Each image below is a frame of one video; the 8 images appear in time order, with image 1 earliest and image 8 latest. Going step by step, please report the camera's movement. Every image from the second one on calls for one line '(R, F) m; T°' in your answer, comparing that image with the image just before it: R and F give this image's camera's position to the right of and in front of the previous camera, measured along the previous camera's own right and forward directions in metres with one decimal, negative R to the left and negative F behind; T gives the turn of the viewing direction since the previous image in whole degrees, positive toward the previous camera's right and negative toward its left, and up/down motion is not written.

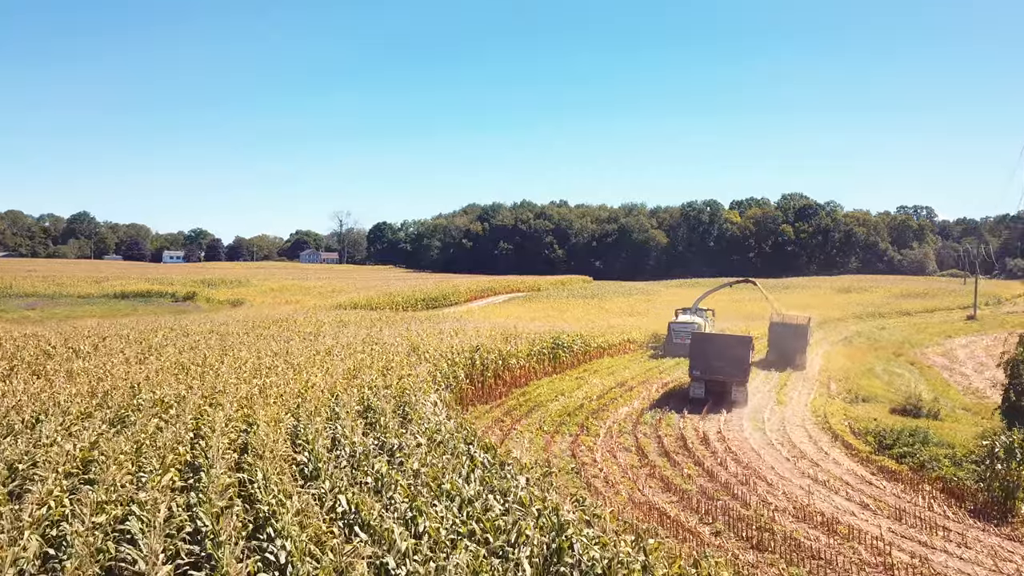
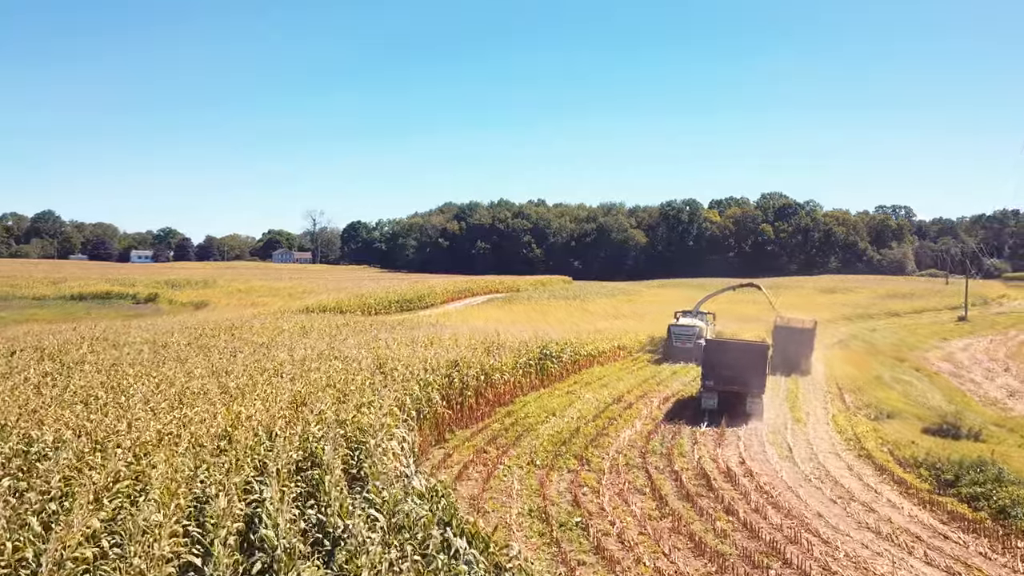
(-0.1, +2.2) m; +2°
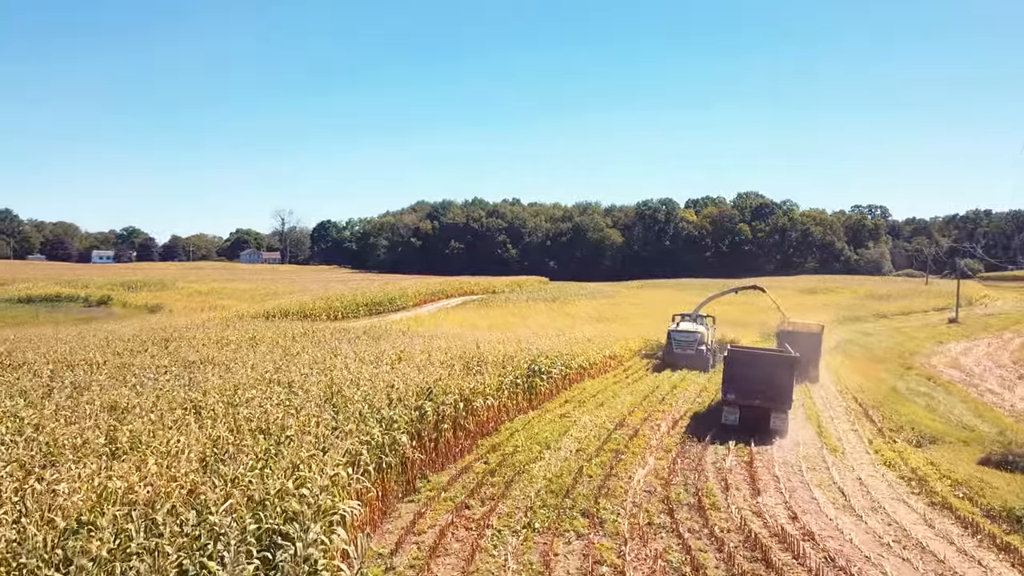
(-0.2, +2.6) m; +2°
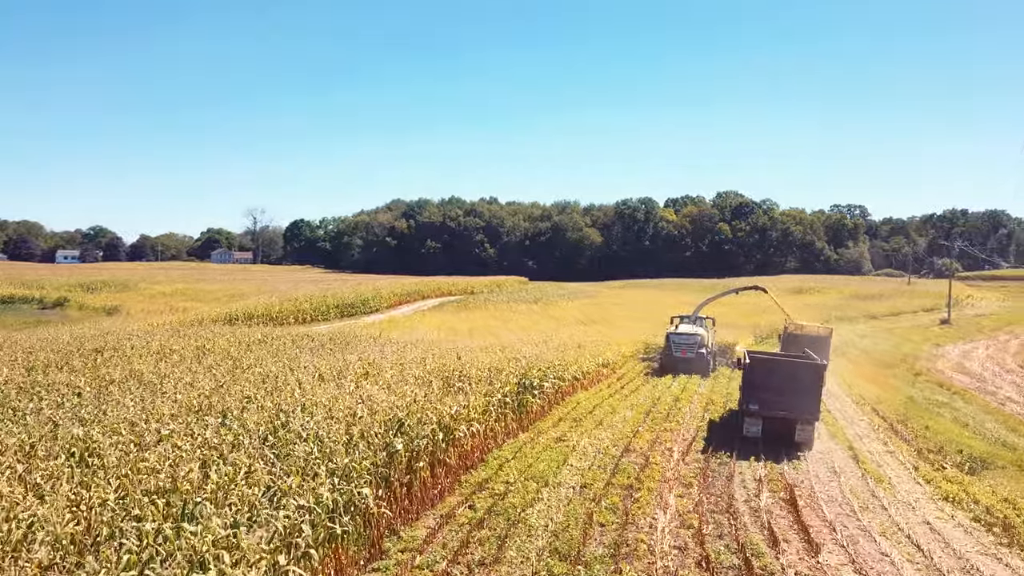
(-0.2, +2.2) m; +2°
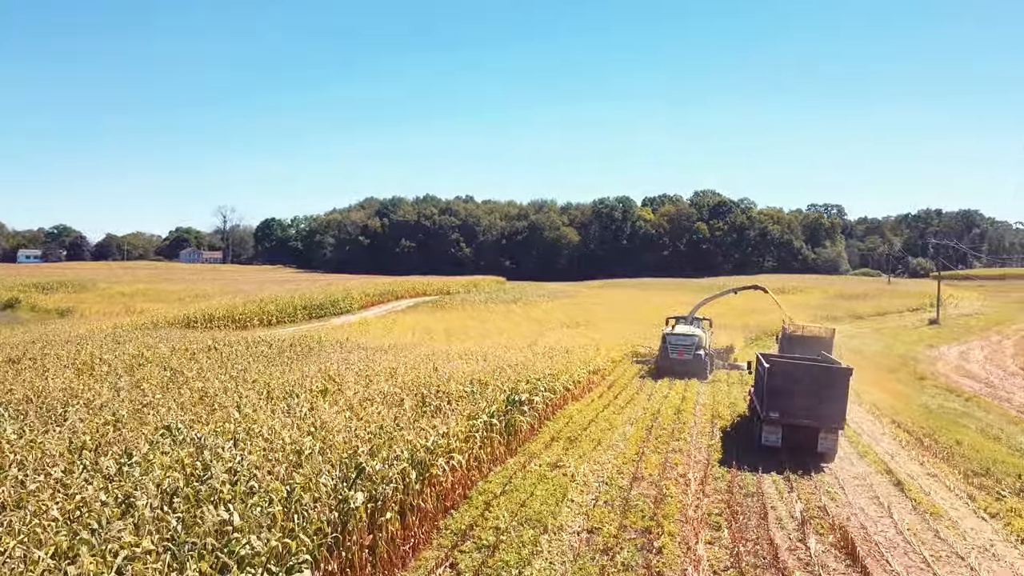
(-0.2, +2.0) m; +2°
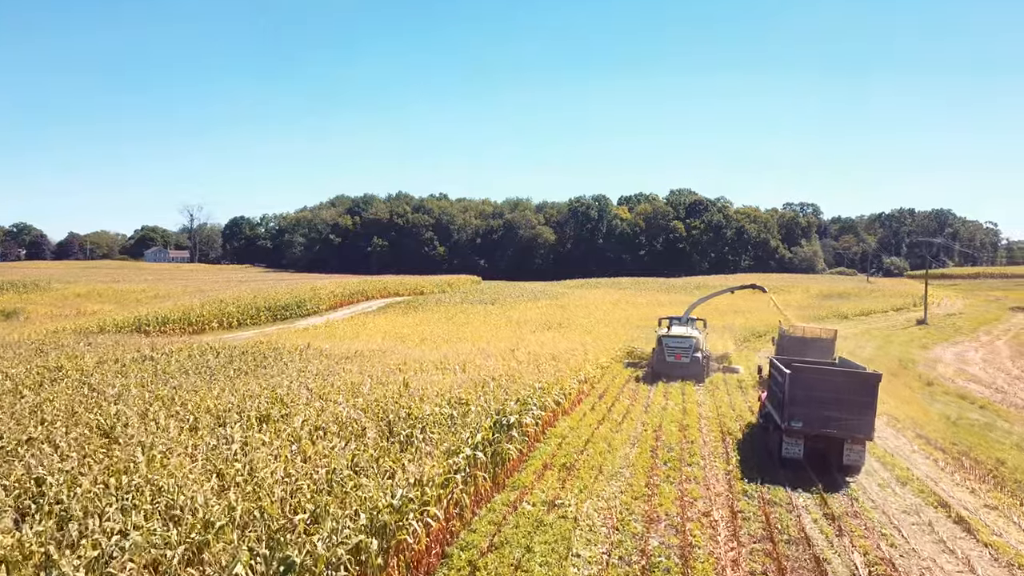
(-0.2, +2.0) m; +2°
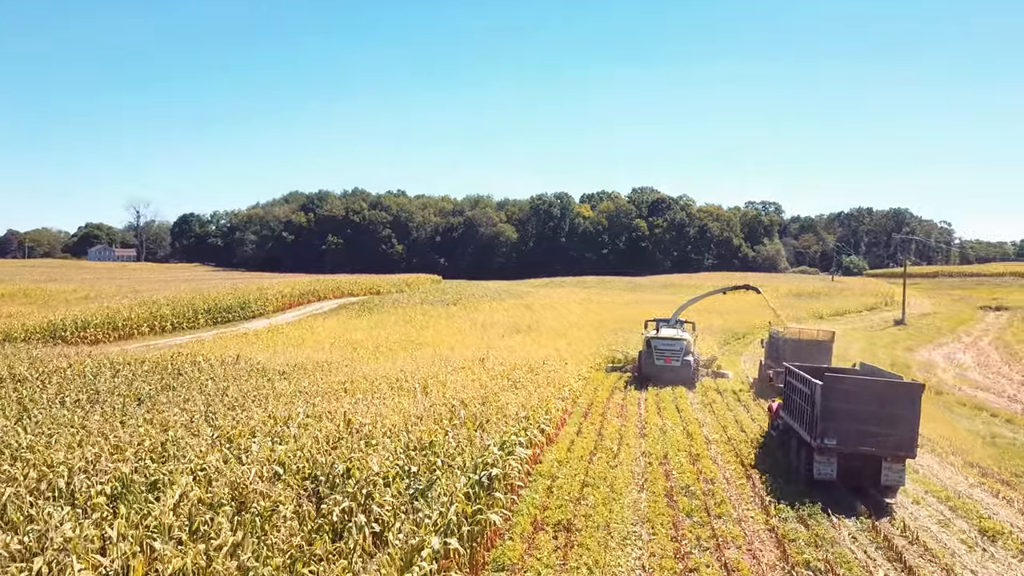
(-0.2, +2.7) m; +3°
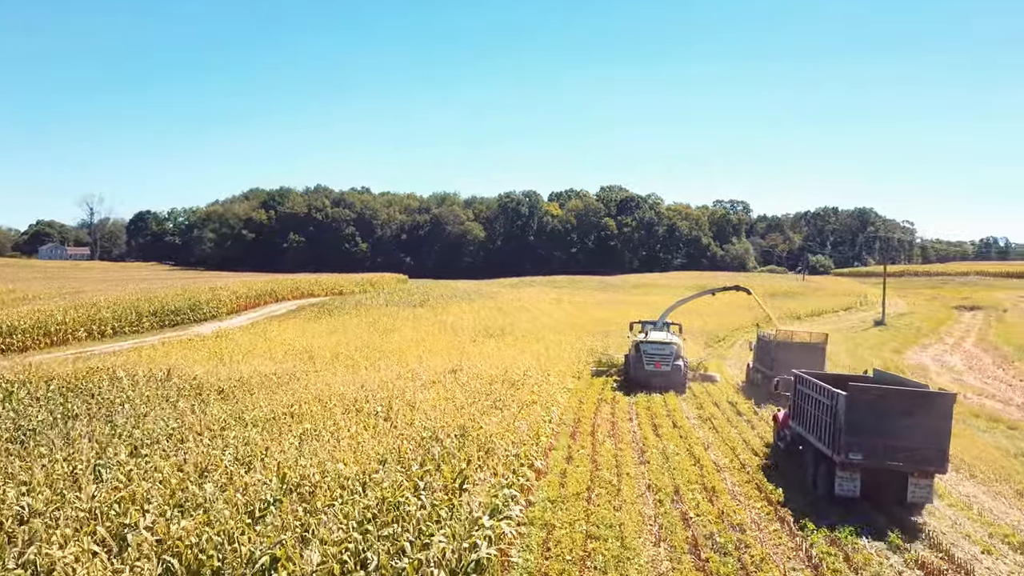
(-0.2, +2.0) m; +2°
